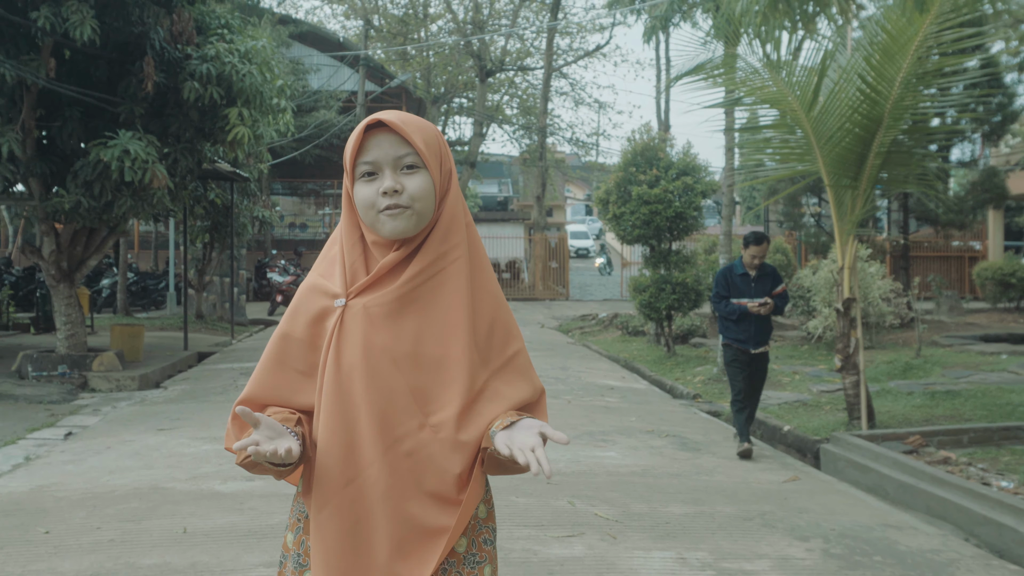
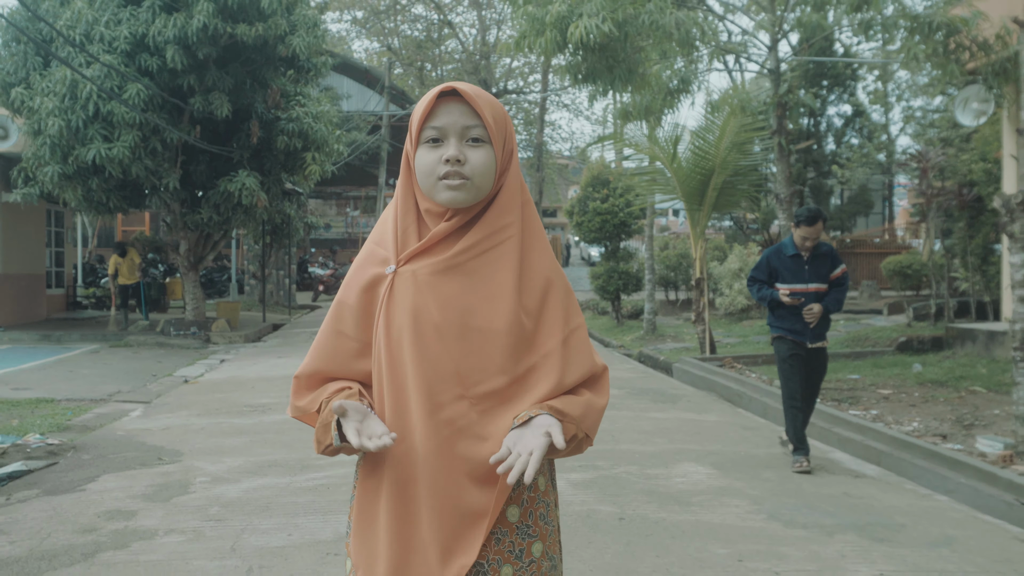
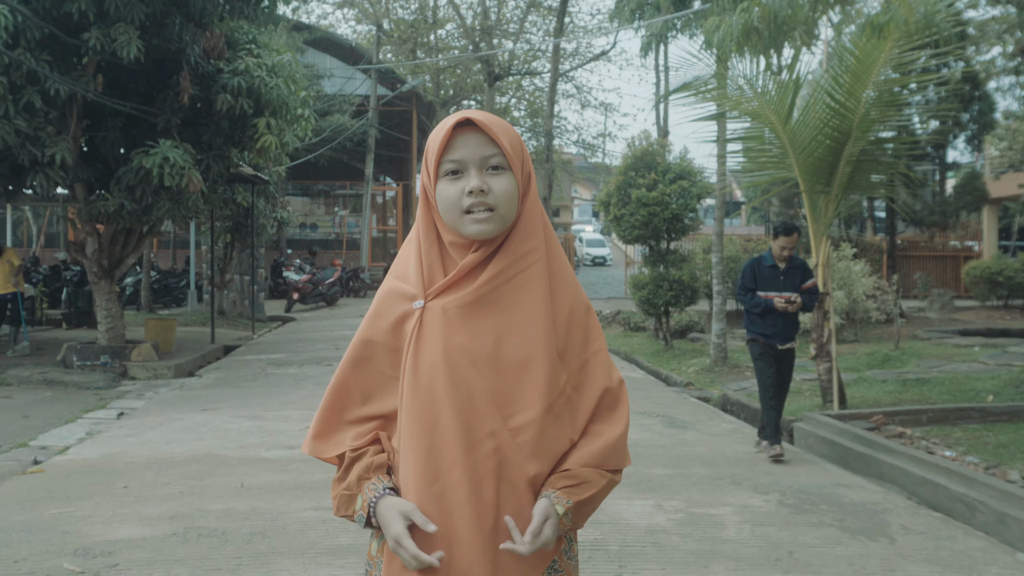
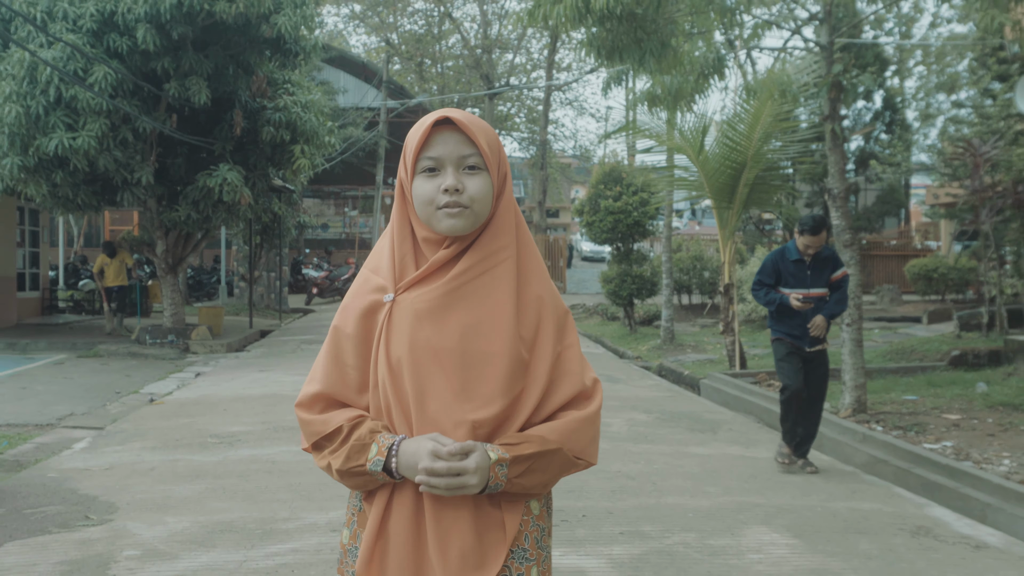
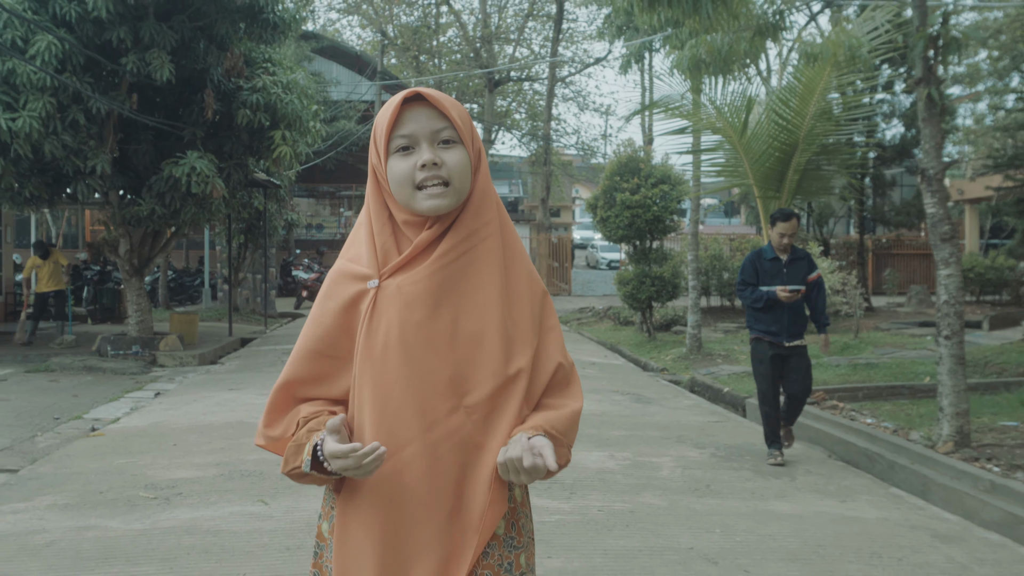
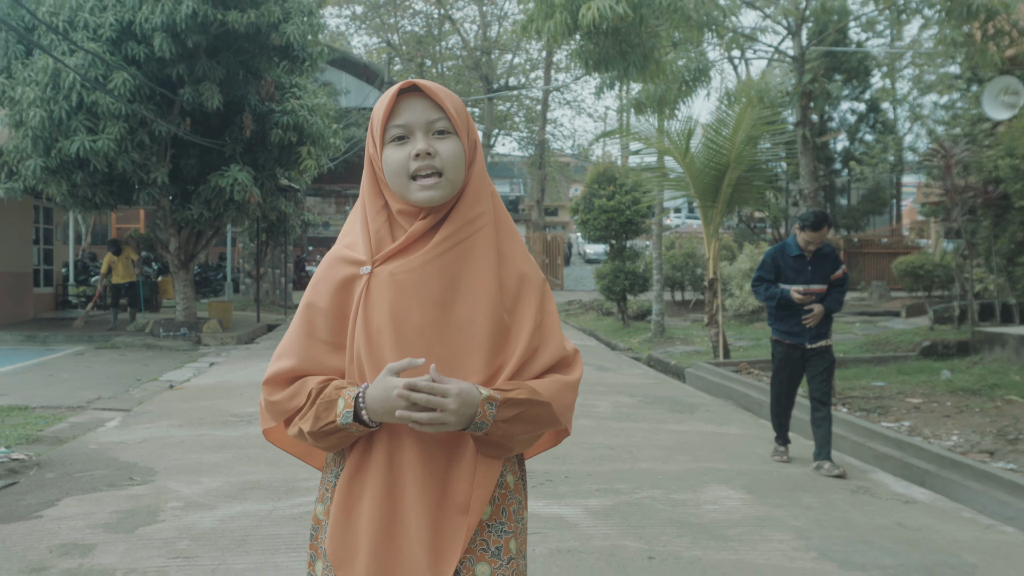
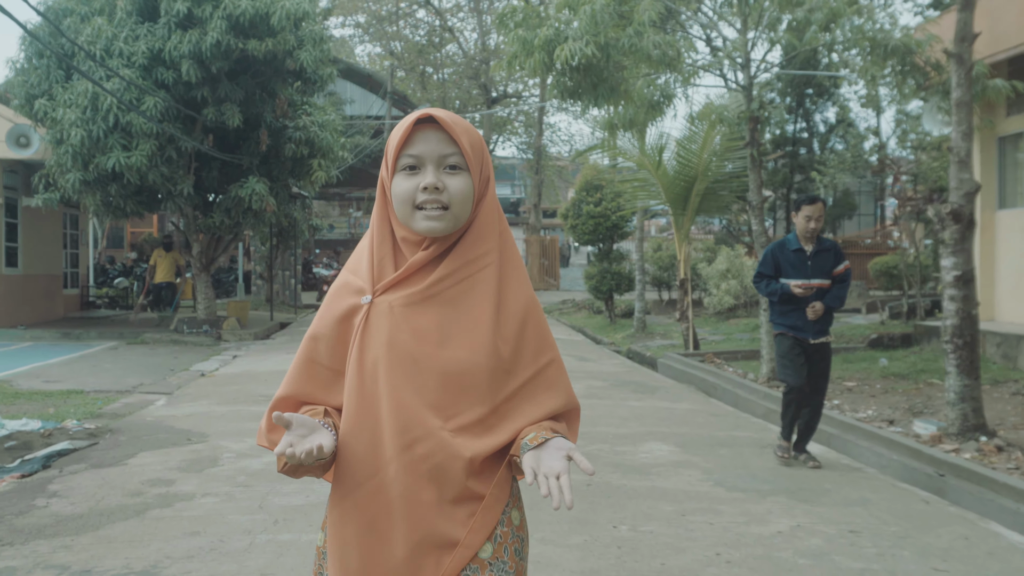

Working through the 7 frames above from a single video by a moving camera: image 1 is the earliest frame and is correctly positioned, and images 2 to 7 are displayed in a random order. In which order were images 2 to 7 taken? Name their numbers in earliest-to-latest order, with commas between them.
3, 5, 4, 6, 2, 7
